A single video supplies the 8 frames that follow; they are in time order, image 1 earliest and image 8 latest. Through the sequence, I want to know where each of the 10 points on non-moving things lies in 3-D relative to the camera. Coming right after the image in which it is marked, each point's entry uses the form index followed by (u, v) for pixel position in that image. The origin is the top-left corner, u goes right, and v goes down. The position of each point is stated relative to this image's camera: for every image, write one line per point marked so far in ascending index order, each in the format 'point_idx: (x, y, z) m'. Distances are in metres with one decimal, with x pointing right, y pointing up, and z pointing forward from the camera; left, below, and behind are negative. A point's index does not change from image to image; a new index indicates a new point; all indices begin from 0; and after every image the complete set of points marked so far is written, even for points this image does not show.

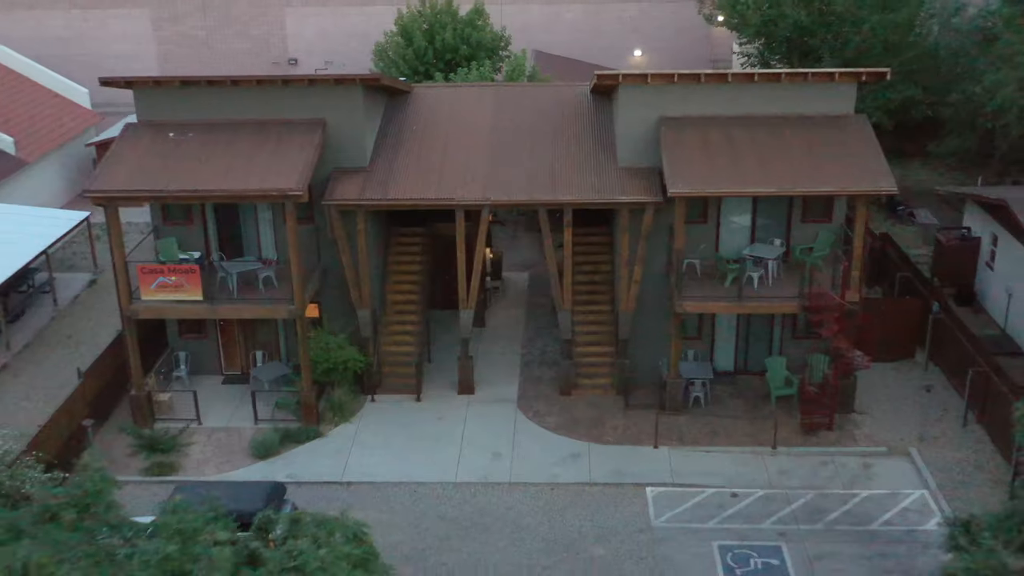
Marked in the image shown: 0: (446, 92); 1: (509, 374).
0: (-1.2, +3.5, +18.7) m
1: (0.0, -1.4, +17.4) m
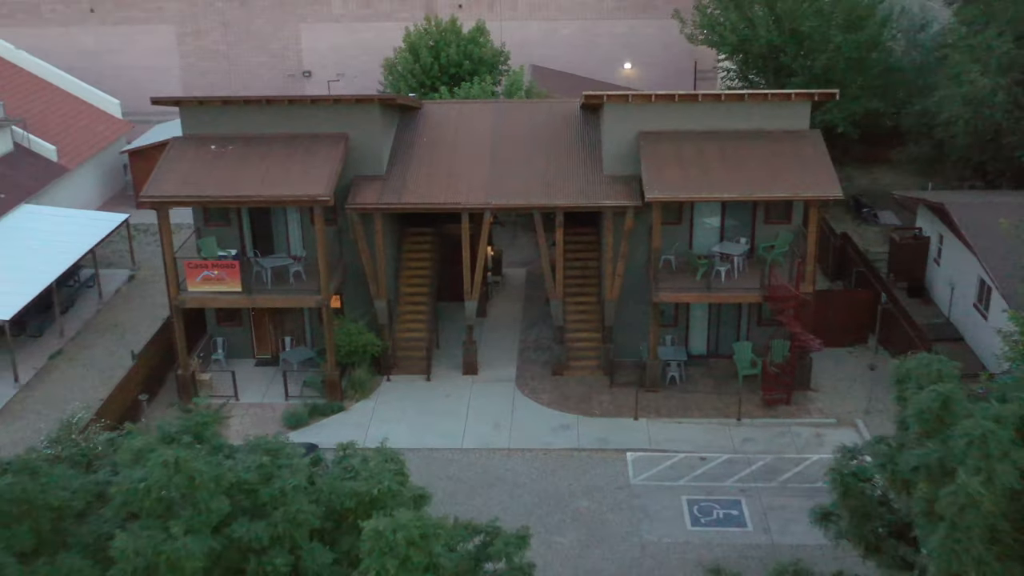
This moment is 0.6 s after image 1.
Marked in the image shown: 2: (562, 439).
0: (-1.2, +3.6, +21.0) m
1: (-0.1, -1.3, +19.7) m
2: (+0.9, -2.4, +17.1) m
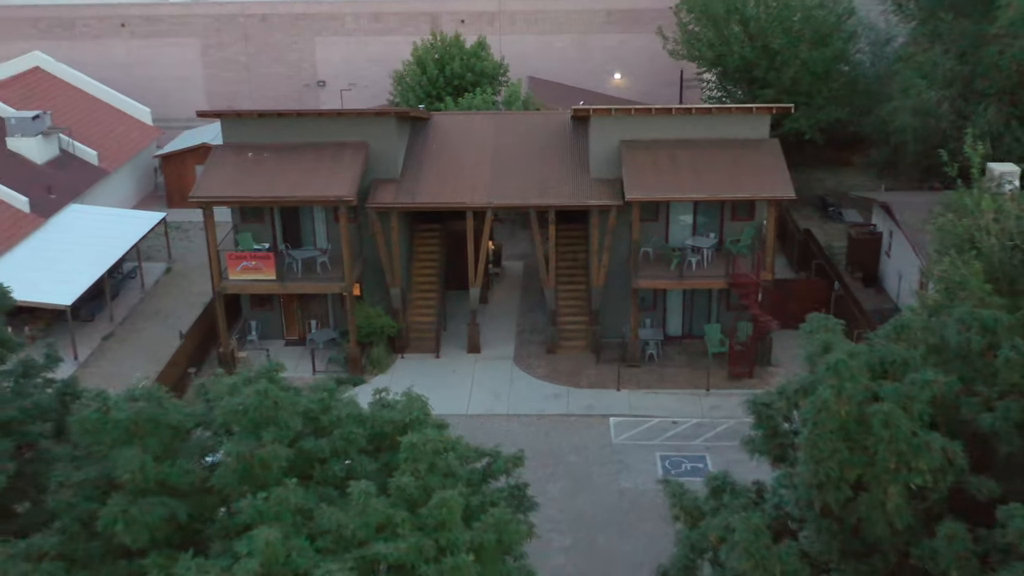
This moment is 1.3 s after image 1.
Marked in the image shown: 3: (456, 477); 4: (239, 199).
0: (-1.2, +3.8, +23.7) m
1: (-0.1, -1.1, +22.3) m
2: (+0.8, -2.2, +19.8) m
3: (-0.6, -1.9, +10.6) m
4: (-5.2, +1.7, +20.0) m
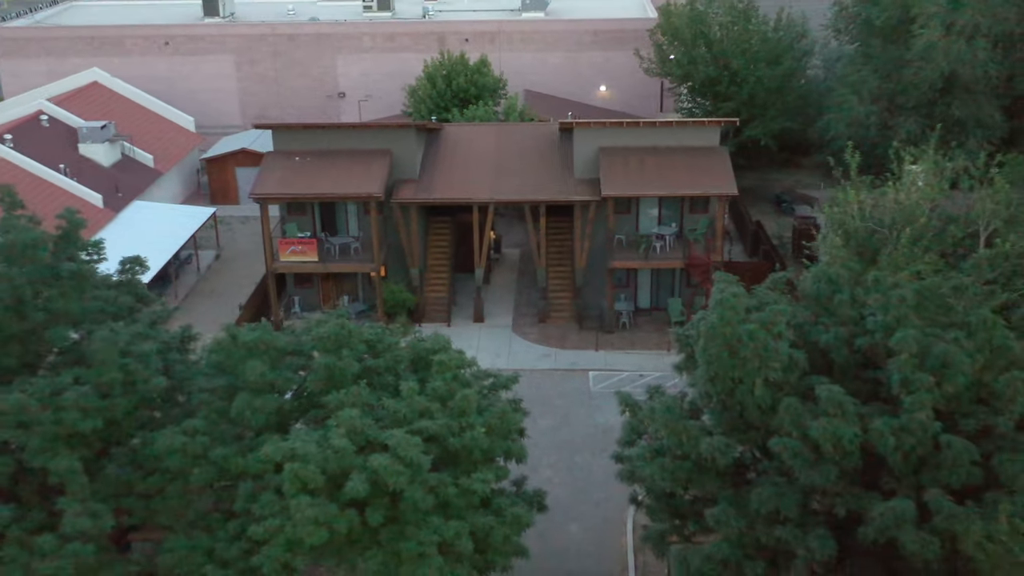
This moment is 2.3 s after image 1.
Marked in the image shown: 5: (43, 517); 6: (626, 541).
0: (-1.3, +4.3, +28.4) m
1: (-0.1, -0.6, +27.0) m
2: (+0.8, -1.7, +24.5) m
3: (-0.6, -1.4, +15.3) m
4: (-5.2, +2.2, +24.7) m
5: (-6.2, -3.0, +14.0) m
6: (+2.0, -4.4, +18.2) m
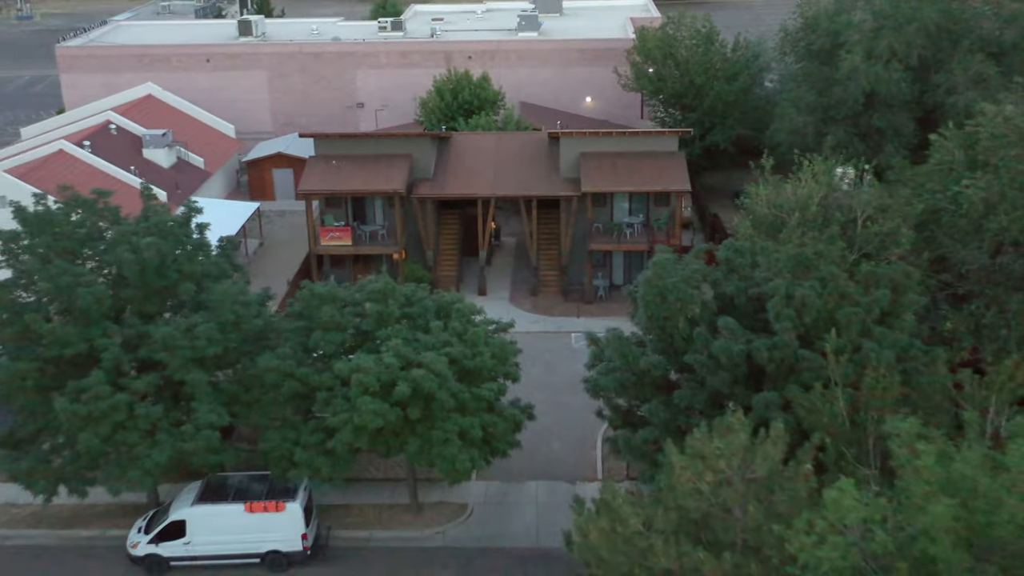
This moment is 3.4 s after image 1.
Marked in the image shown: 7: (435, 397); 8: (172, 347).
0: (-1.4, +4.9, +34.2) m
1: (-0.2, 0.0, +32.9) m
2: (+0.7, -1.1, +30.3) m
3: (-0.6, -0.8, +21.1) m
4: (-5.3, +2.8, +30.5) m
5: (-6.3, -2.4, +19.9) m
6: (+1.9, -3.7, +24.1) m
7: (-1.4, -2.0, +19.4) m
8: (-6.3, -1.1, +19.6) m
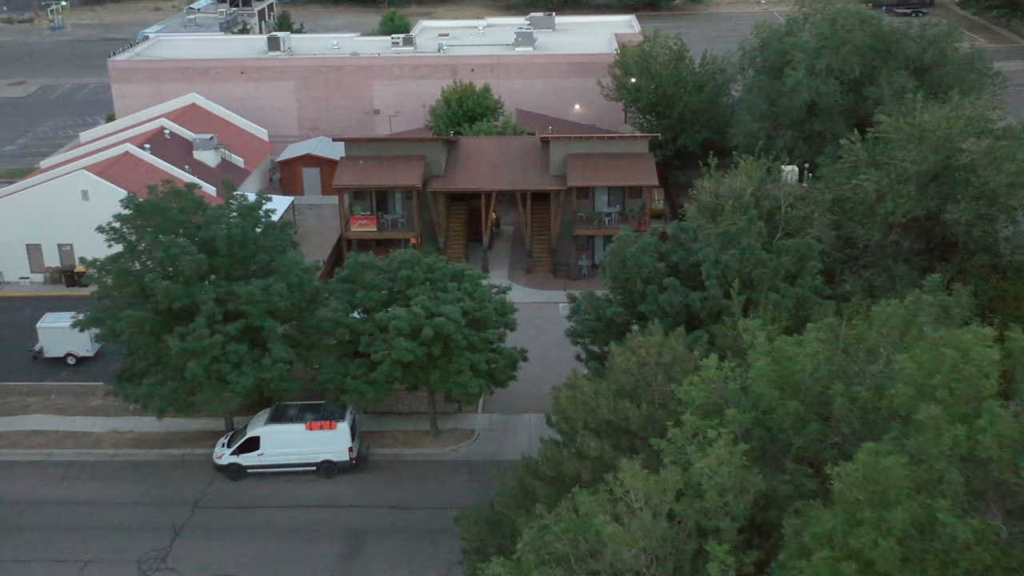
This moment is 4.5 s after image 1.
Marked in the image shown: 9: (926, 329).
0: (-1.4, +5.7, +40.5) m
1: (-0.3, +0.8, +39.2) m
2: (+0.7, -0.3, +36.6) m
3: (-0.7, 0.0, +27.4) m
4: (-5.4, +3.5, +36.8) m
5: (-6.3, -1.6, +26.1) m
6: (+1.9, -3.0, +30.3) m
7: (-1.4, -1.2, +25.7) m
8: (-6.3, -0.3, +25.8) m
9: (+5.4, -0.5, +13.7) m
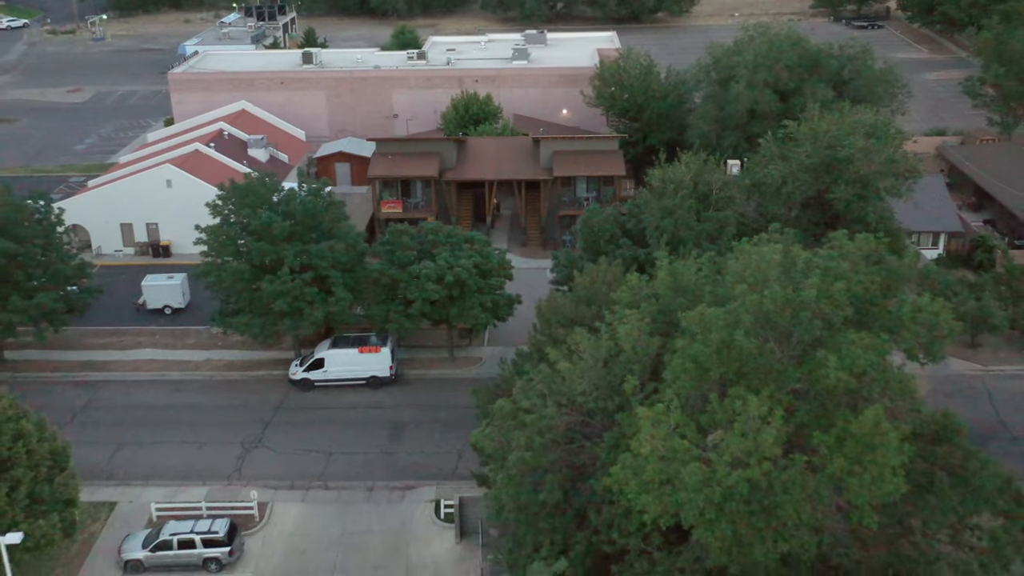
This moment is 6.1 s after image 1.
0: (-1.6, +7.0, +50.0) m
1: (-0.4, +2.2, +48.7) m
2: (+0.6, +1.1, +46.2) m
3: (-0.8, +1.4, +36.9) m
4: (-5.5, +4.9, +46.3) m
5: (-6.4, -0.3, +35.7) m
6: (+1.8, -1.6, +39.9) m
7: (-1.5, +0.1, +35.3) m
8: (-6.4, +1.0, +35.4) m
9: (+5.3, +0.9, +23.3) m
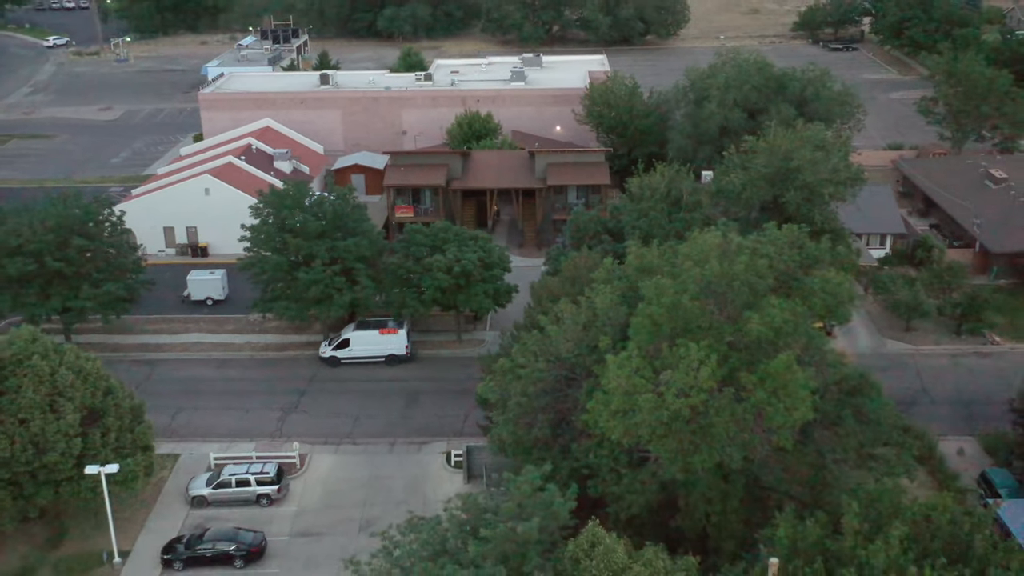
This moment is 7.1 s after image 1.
0: (-1.6, +7.2, +56.3) m
1: (-0.5, +2.3, +54.9) m
2: (+0.5, +1.3, +52.3) m
3: (-0.8, +1.7, +43.1) m
4: (-5.5, +5.1, +52.6) m
5: (-6.4, +0.1, +41.8) m
6: (+1.7, -1.3, +46.0) m
7: (-1.6, +0.5, +41.4) m
8: (-6.4, +1.4, +41.5) m
9: (+5.3, +1.4, +29.5) m
